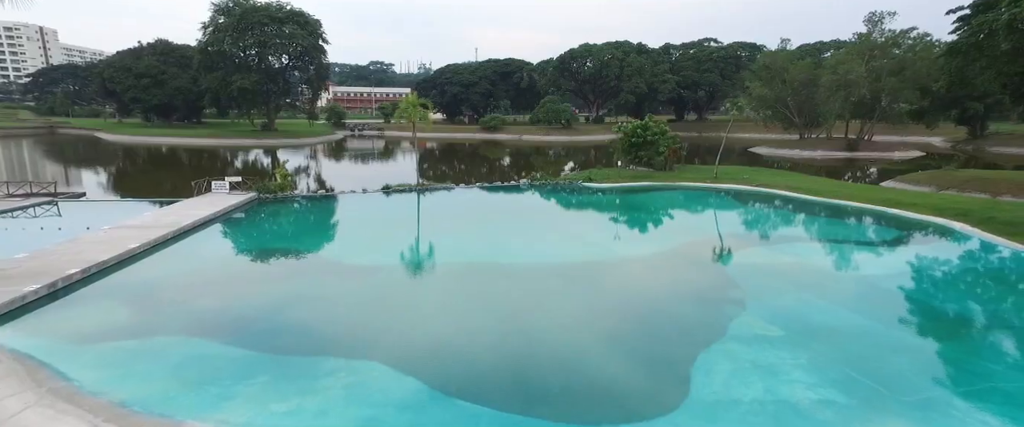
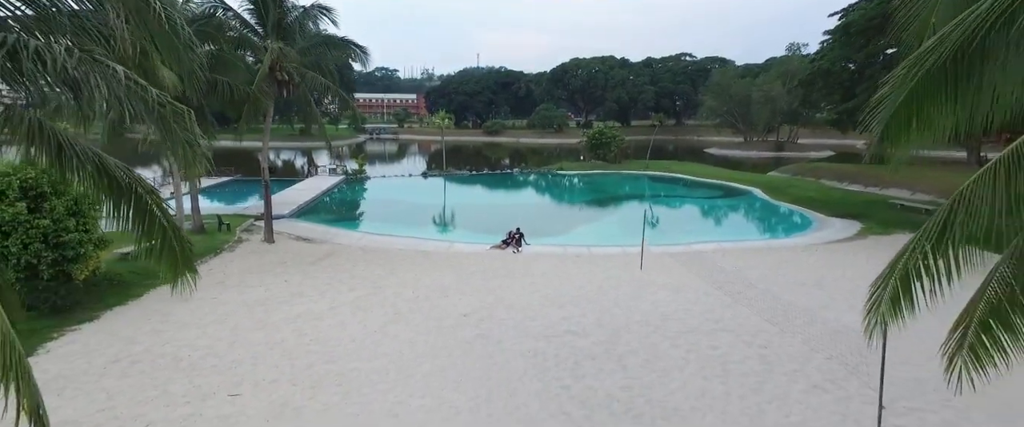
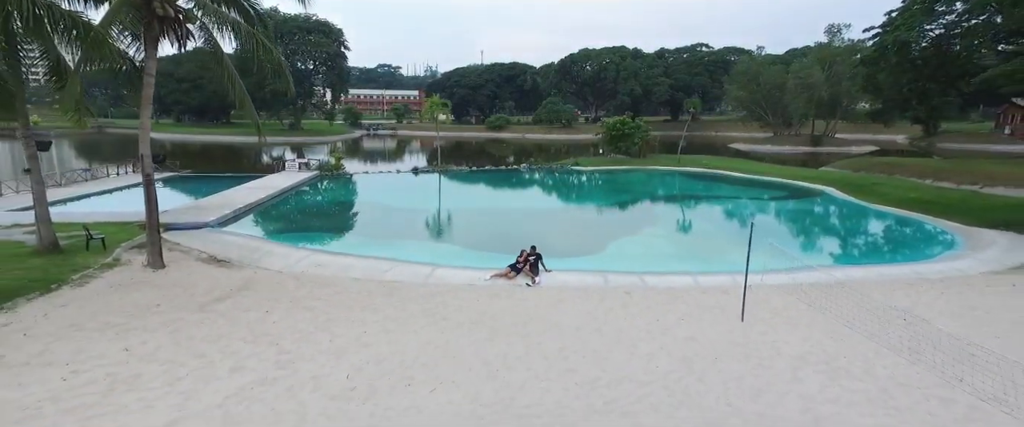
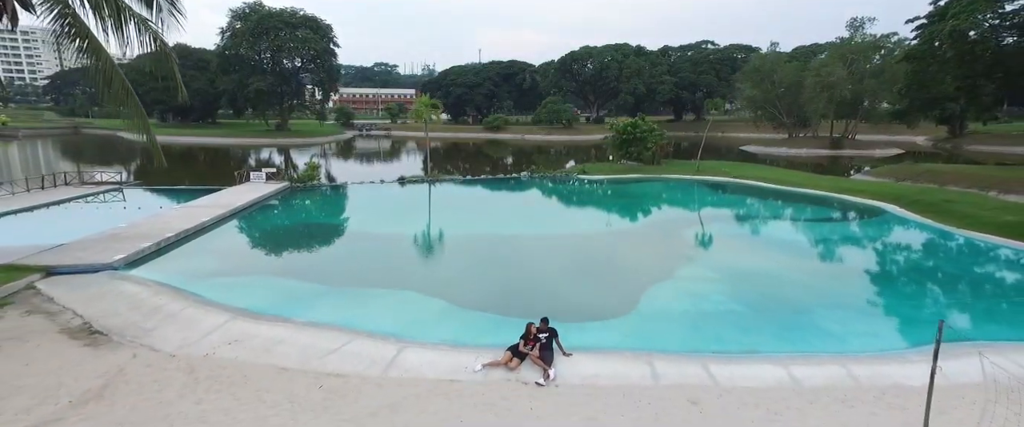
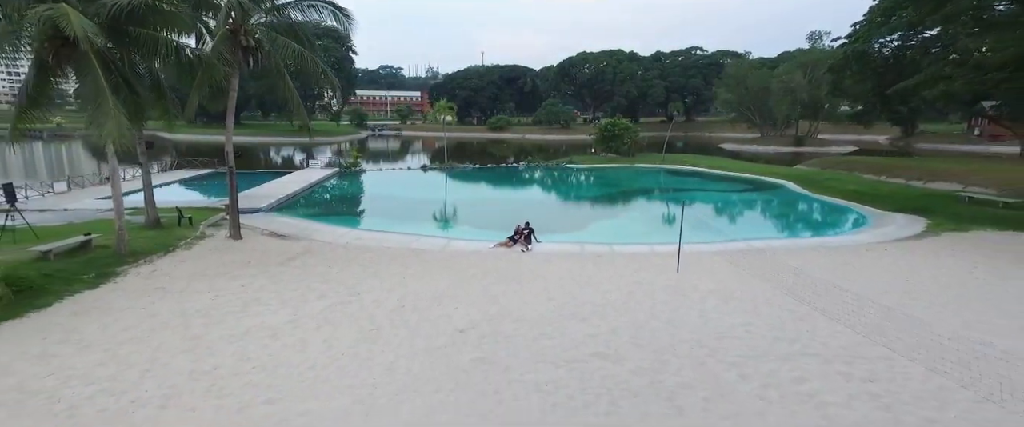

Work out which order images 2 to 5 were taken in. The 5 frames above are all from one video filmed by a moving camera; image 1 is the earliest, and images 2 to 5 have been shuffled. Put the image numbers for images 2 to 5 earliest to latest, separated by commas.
4, 3, 5, 2
